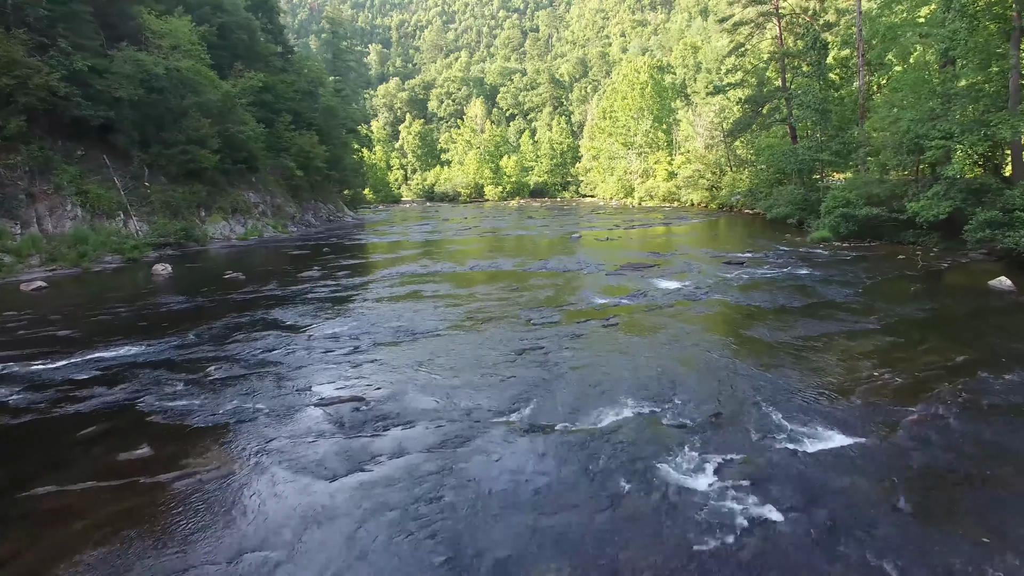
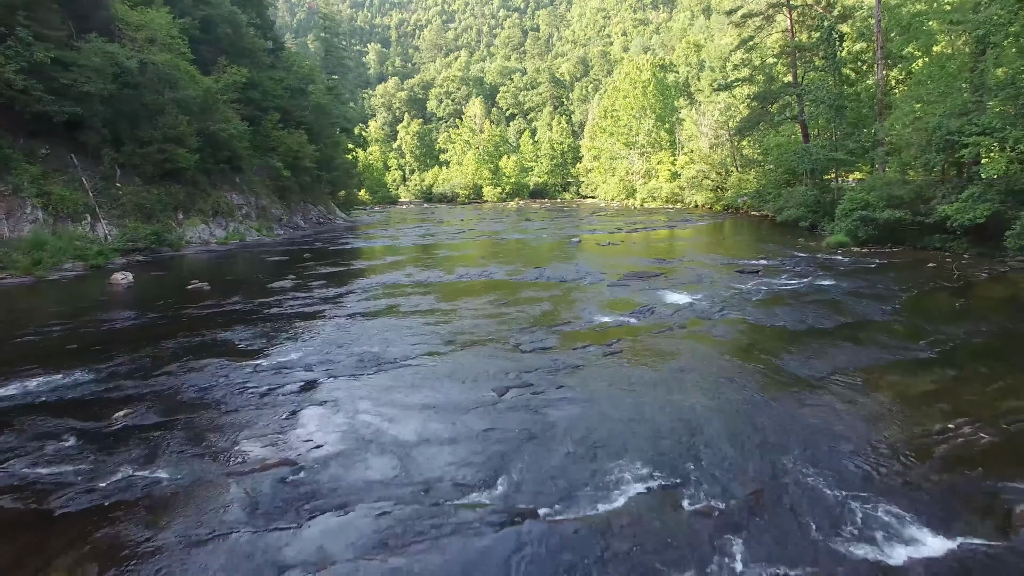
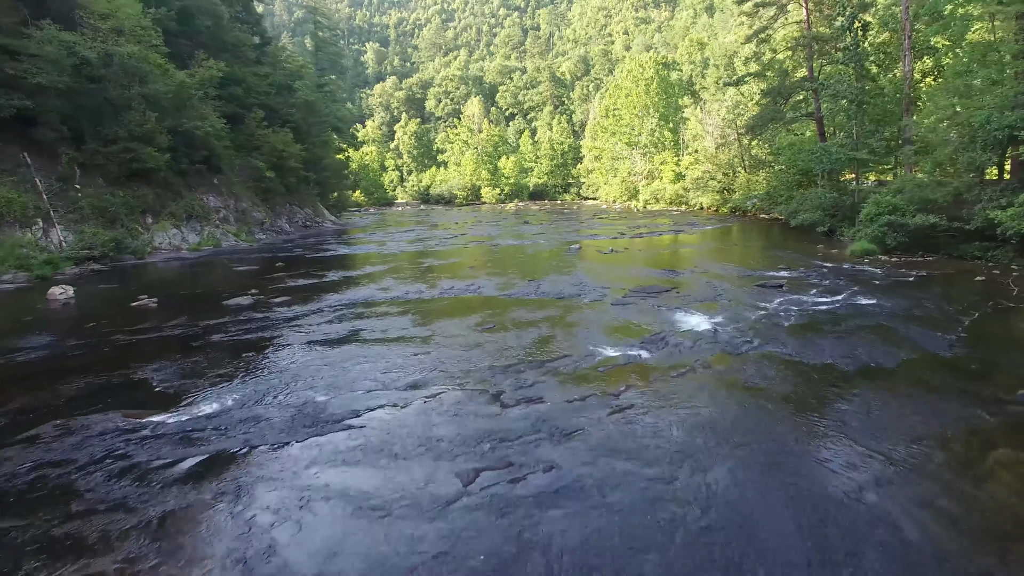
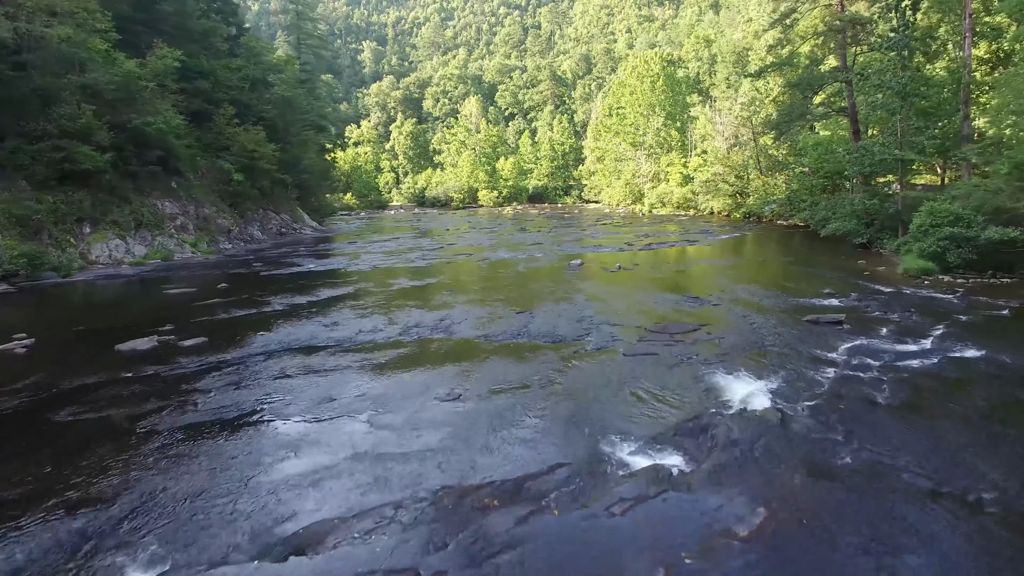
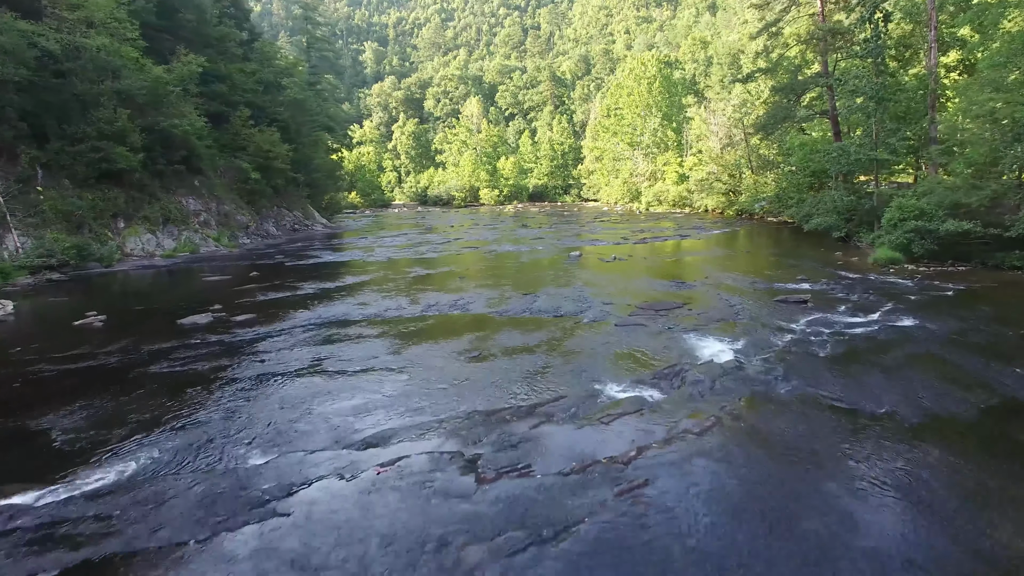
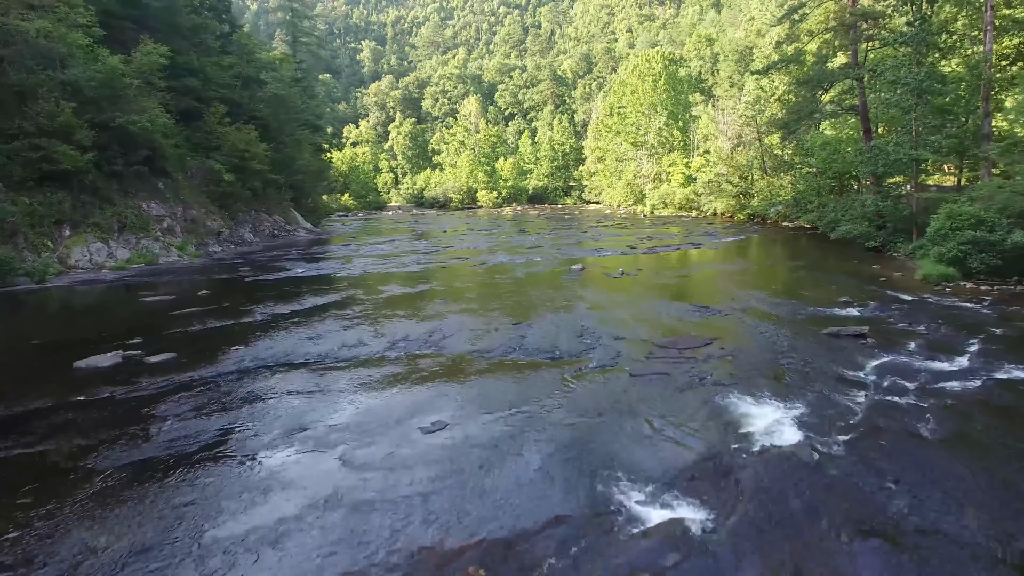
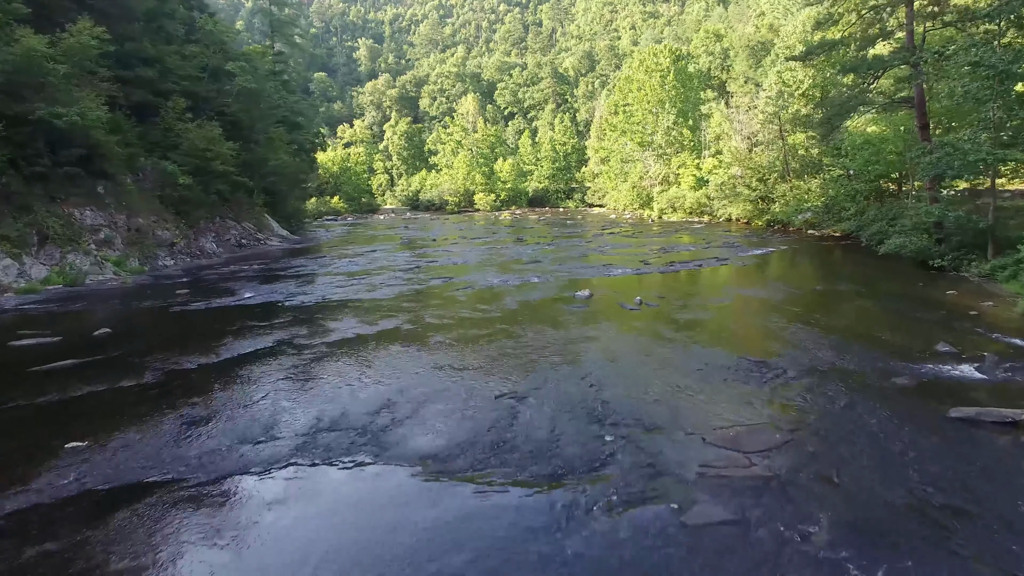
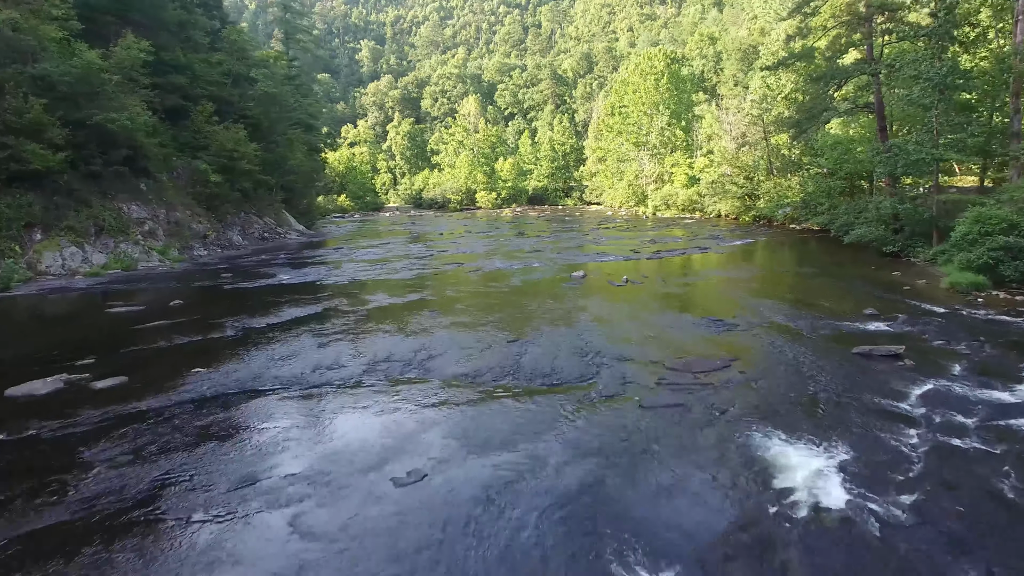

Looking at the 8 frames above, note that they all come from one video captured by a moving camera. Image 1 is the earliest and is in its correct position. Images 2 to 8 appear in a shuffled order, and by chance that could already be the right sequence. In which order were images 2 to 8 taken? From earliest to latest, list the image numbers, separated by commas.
2, 3, 5, 4, 6, 8, 7
